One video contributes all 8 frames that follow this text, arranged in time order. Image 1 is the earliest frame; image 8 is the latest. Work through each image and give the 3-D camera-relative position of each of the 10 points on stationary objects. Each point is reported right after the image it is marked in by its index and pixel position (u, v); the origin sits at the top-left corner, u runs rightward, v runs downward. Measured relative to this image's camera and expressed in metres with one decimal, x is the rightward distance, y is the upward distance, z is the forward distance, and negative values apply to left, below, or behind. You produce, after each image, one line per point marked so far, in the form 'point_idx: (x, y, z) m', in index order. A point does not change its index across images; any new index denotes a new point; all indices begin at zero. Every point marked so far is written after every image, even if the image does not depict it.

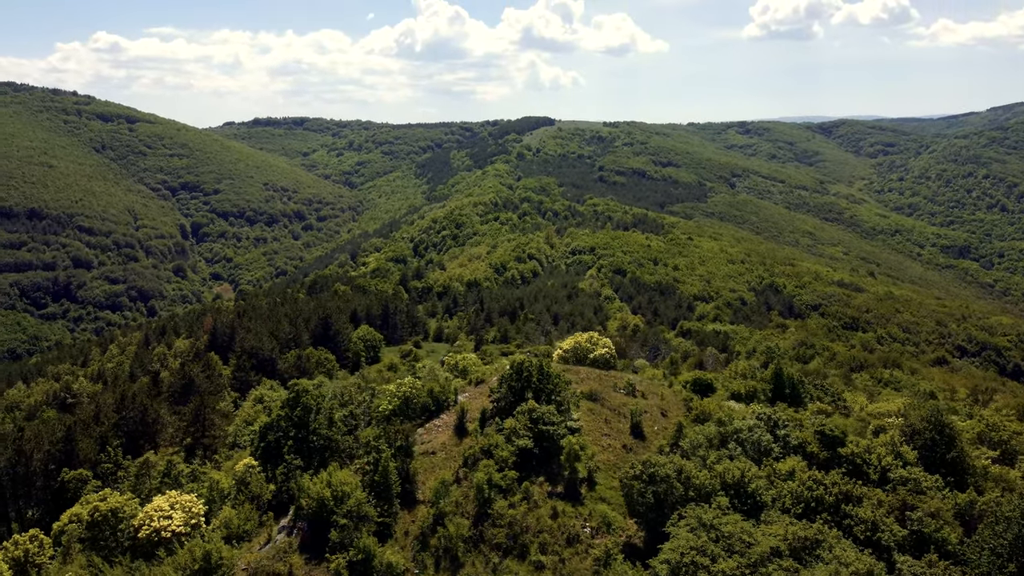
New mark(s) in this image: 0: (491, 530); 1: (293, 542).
0: (-0.5, -5.6, +19.3) m
1: (-5.0, -5.8, +19.3) m
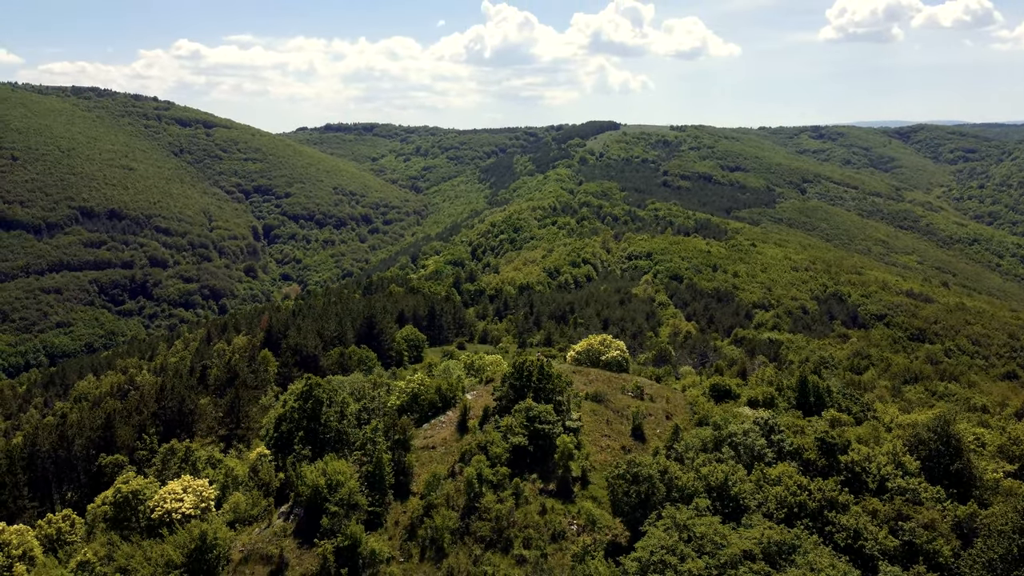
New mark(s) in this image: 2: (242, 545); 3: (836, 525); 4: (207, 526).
0: (-0.8, -5.6, +19.8) m
1: (-5.3, -5.8, +20.1) m
2: (-6.4, -6.1, +19.7) m
3: (+7.0, -5.2, +18.2) m
4: (-7.1, -5.6, +19.6) m
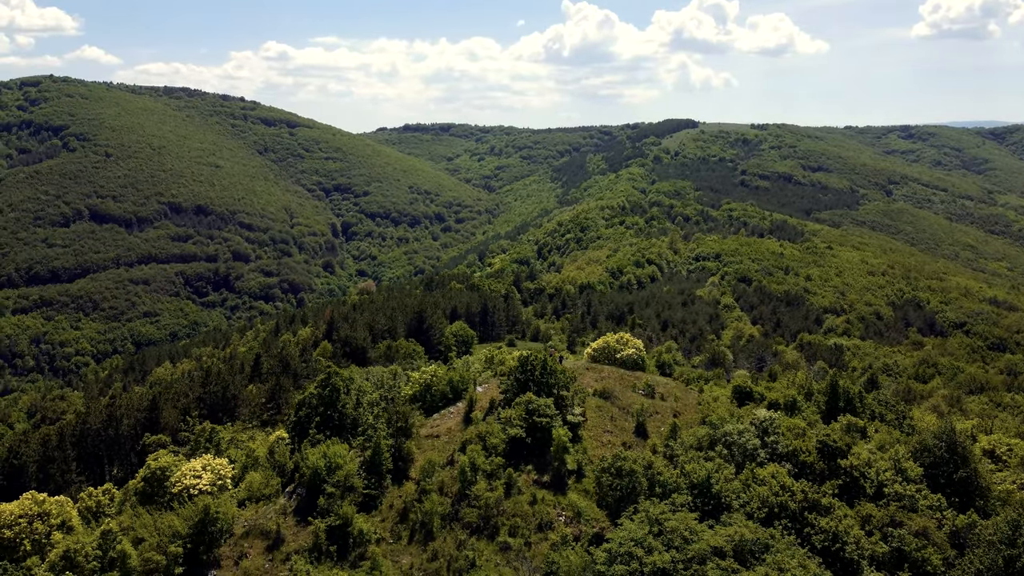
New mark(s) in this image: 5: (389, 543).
0: (-1.1, -5.4, +20.4) m
1: (-5.6, -5.5, +21.2) m
2: (-6.7, -5.8, +20.9) m
3: (+6.6, -5.2, +18.1) m
4: (-7.4, -5.4, +20.8) m
5: (-2.9, -6.0, +19.7) m
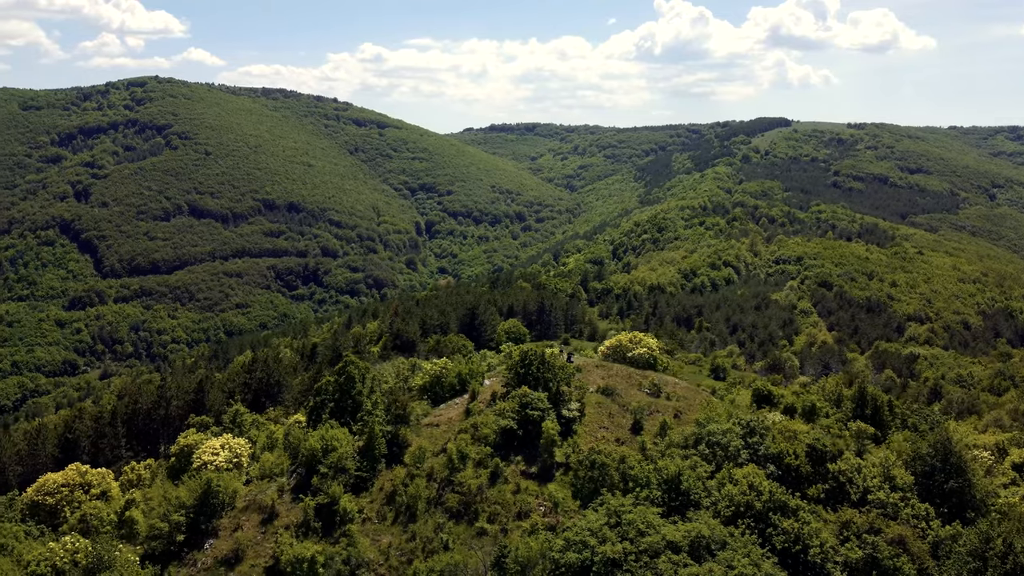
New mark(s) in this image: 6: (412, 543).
0: (-1.6, -5.3, +21.4) m
1: (-6.0, -5.3, +22.6) m
2: (-7.1, -5.6, +22.4) m
3: (+5.8, -5.2, +18.2) m
4: (-7.8, -5.1, +22.4) m
5: (-3.5, -5.8, +20.8) m
6: (-2.4, -6.1, +19.8) m
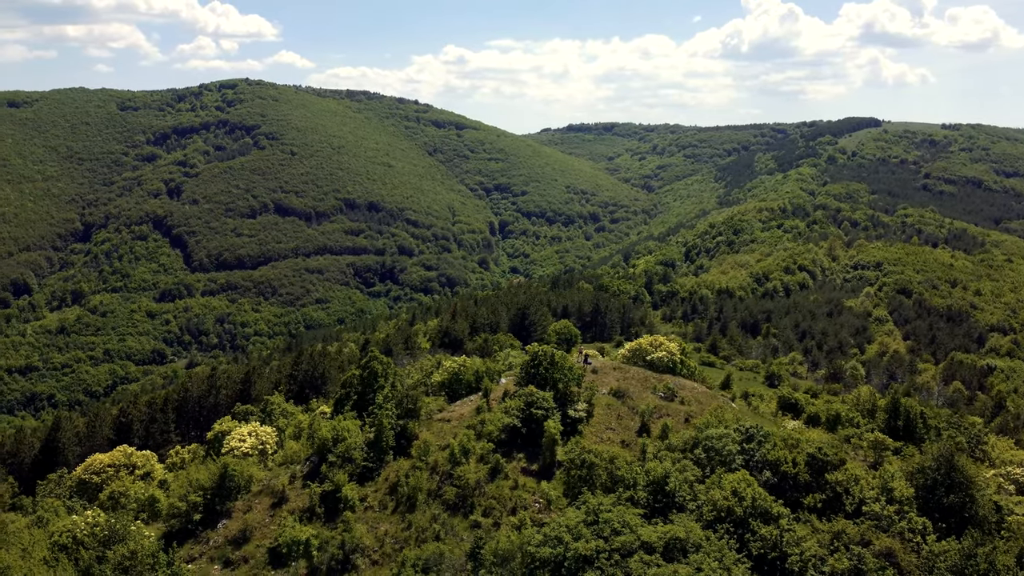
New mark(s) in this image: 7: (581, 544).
0: (-1.7, -5.3, +22.2) m
1: (-5.9, -5.3, +23.8) m
2: (-7.1, -5.5, +23.7) m
3: (+5.4, -5.4, +18.4) m
4: (-7.8, -5.0, +23.8) m
5: (-3.6, -5.8, +21.8) m
6: (-2.6, -6.1, +20.7) m
7: (+1.5, -5.4, +17.7) m
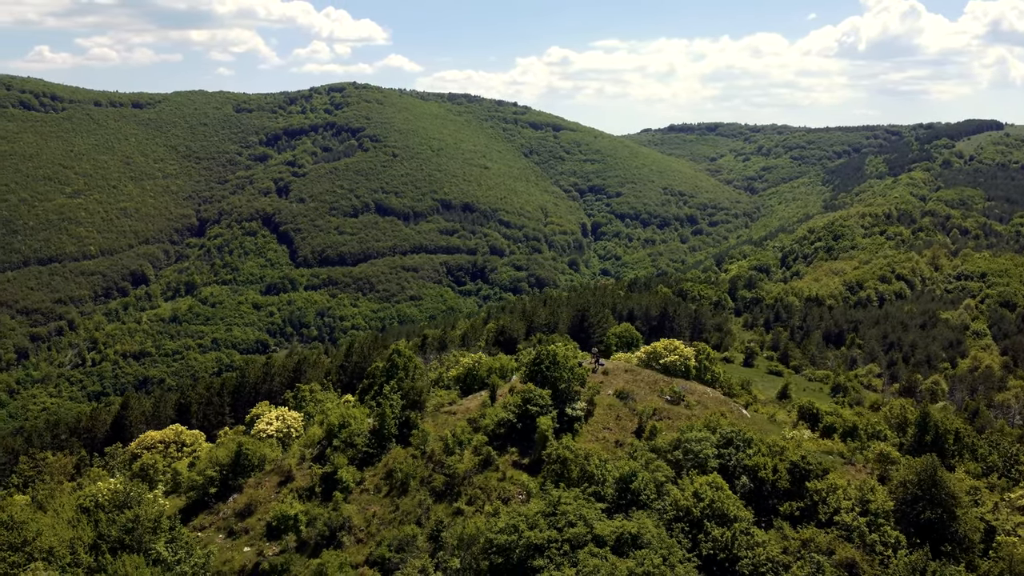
0: (-2.1, -5.3, +23.4) m
1: (-6.0, -5.1, +25.6) m
2: (-7.2, -5.3, +25.7) m
3: (+4.5, -5.5, +18.8) m
4: (-7.9, -4.8, +25.8) m
5: (-4.0, -5.7, +23.3) m
6: (-3.2, -6.0, +22.1) m
7: (+0.5, -5.5, +18.6) m
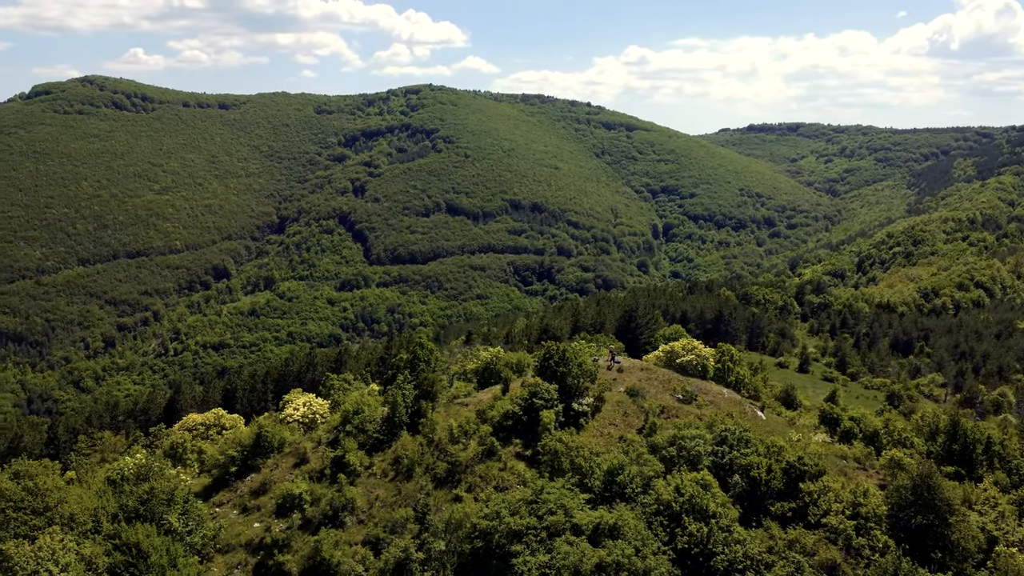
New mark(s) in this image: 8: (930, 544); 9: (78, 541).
0: (-2.1, -5.1, +24.3) m
1: (-5.8, -4.9, +26.8) m
2: (-7.0, -5.1, +27.0) m
3: (+4.0, -5.5, +19.0) m
4: (-7.6, -4.6, +27.2) m
5: (-4.0, -5.5, +24.3) m
6: (-3.3, -5.8, +23.1) m
7: (+0.1, -5.3, +19.2) m
8: (+10.0, -6.0, +19.9) m
9: (-10.3, -6.0, +19.7) m
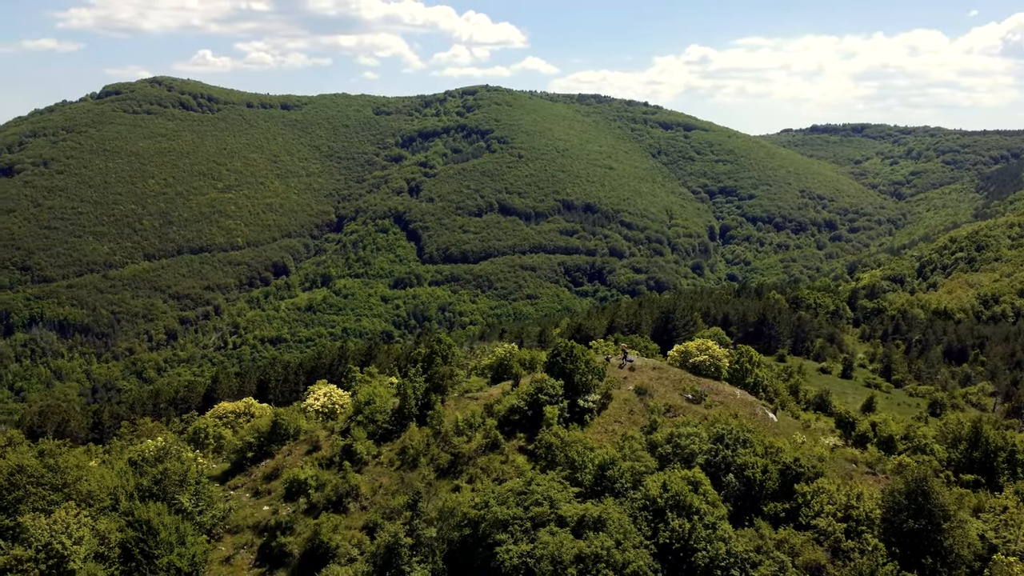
0: (-2.0, -5.0, +24.9) m
1: (-5.6, -4.7, +27.7) m
2: (-6.7, -4.9, +28.0) m
3: (+3.7, -5.5, +19.3) m
4: (-7.3, -4.3, +28.2) m
5: (-4.0, -5.4, +25.1) m
6: (-3.3, -5.7, +23.8) m
7: (-0.3, -5.3, +19.7) m
8: (+9.7, -6.1, +19.7) m
9: (-10.5, -5.7, +20.9) m
